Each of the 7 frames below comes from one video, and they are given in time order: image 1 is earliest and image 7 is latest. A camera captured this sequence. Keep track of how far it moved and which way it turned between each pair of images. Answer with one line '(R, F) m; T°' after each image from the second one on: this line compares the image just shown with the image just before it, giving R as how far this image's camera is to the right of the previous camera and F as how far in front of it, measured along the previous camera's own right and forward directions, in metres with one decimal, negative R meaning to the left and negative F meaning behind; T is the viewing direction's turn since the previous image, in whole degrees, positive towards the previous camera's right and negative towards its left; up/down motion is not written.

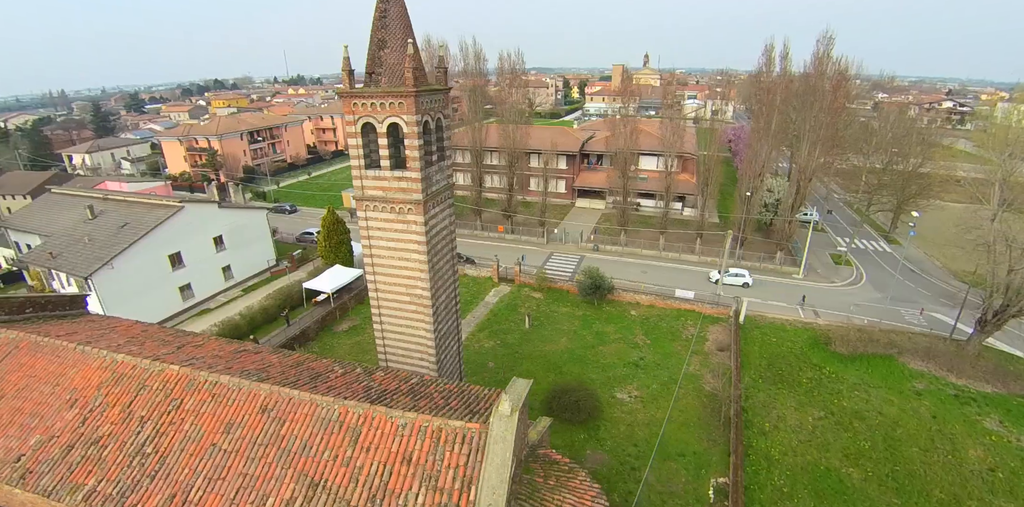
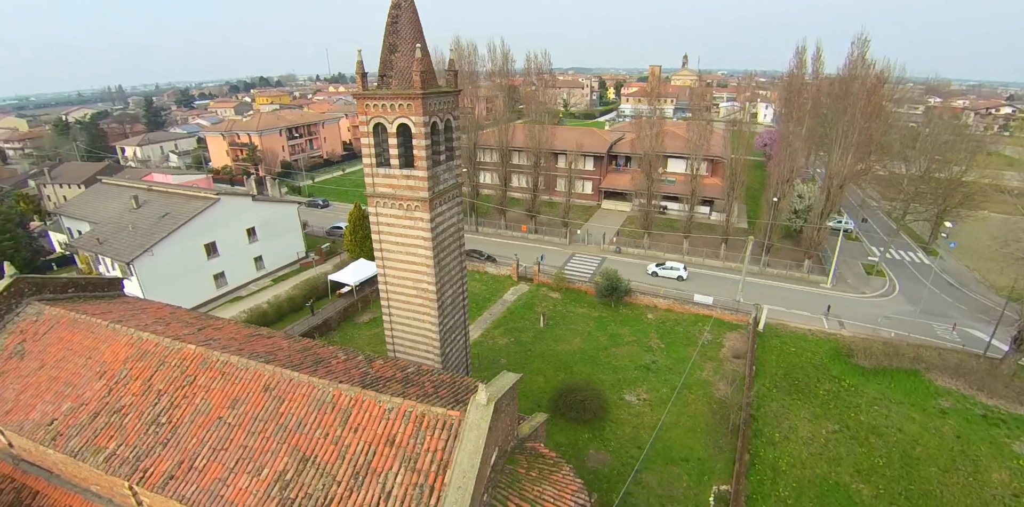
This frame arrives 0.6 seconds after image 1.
(+0.7, -0.3) m; -4°
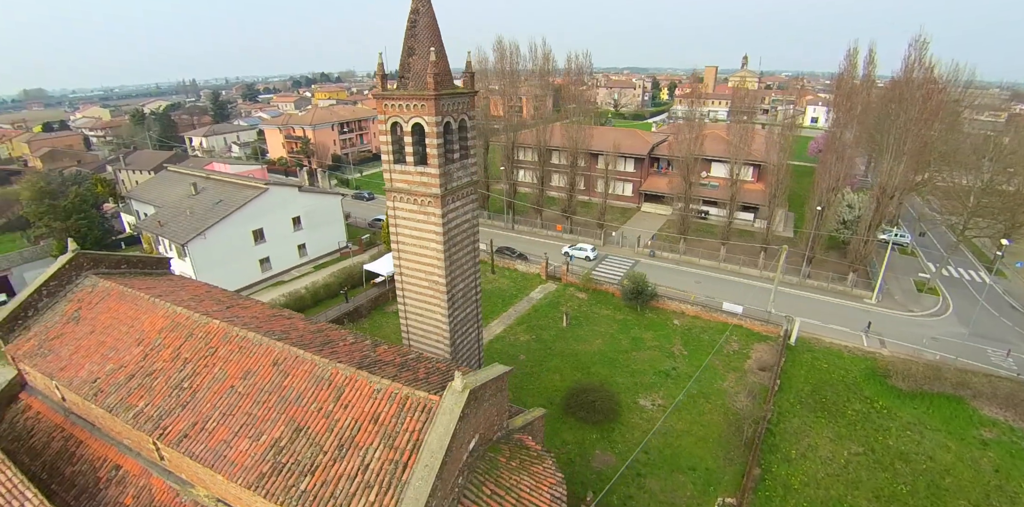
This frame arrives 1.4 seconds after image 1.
(+1.0, -0.3) m; -5°
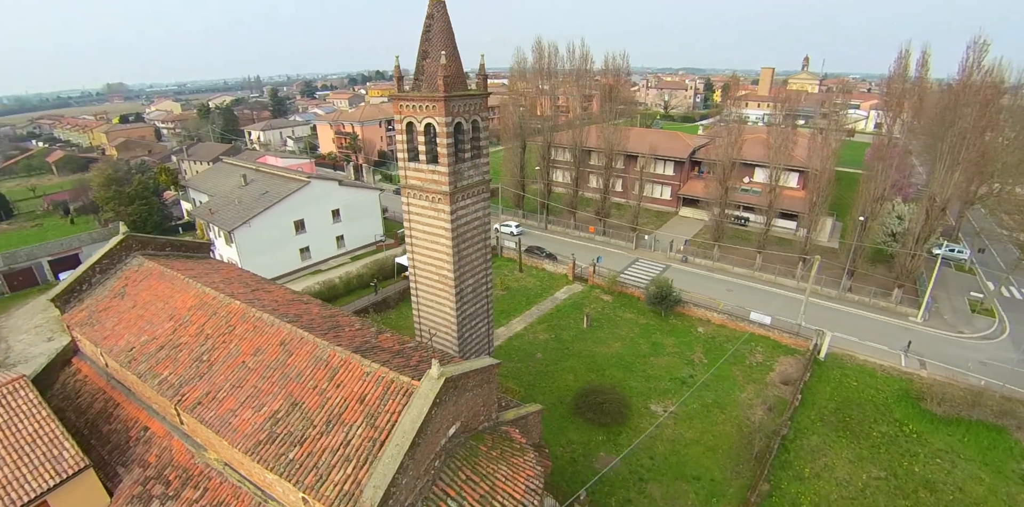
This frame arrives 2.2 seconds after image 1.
(+1.0, -0.3) m; -5°
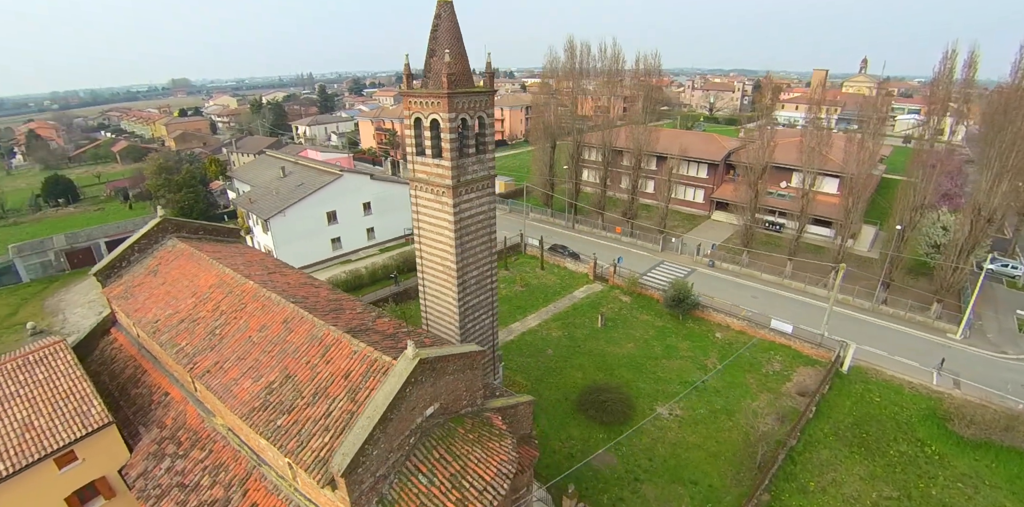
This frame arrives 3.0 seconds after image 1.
(+1.1, -0.3) m; -5°
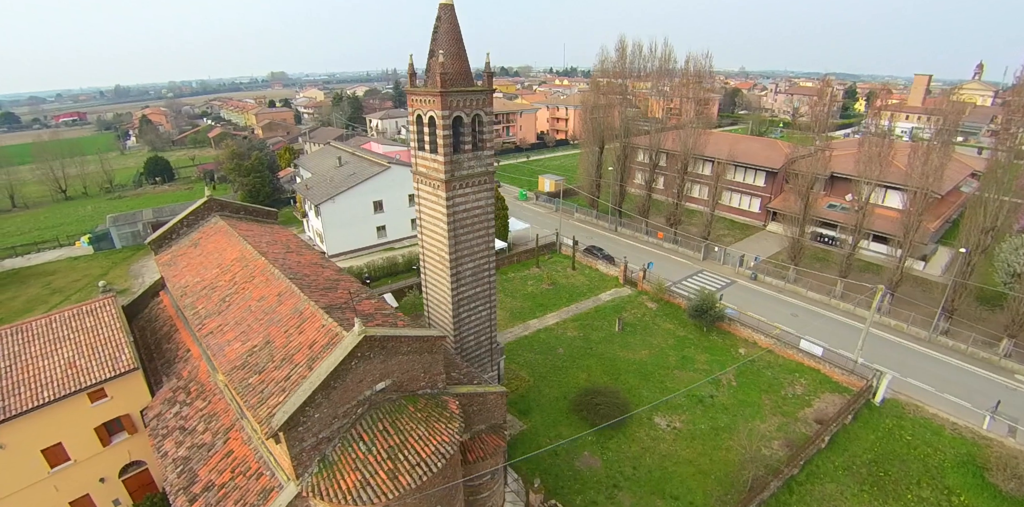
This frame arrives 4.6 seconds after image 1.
(+2.3, -0.3) m; -8°
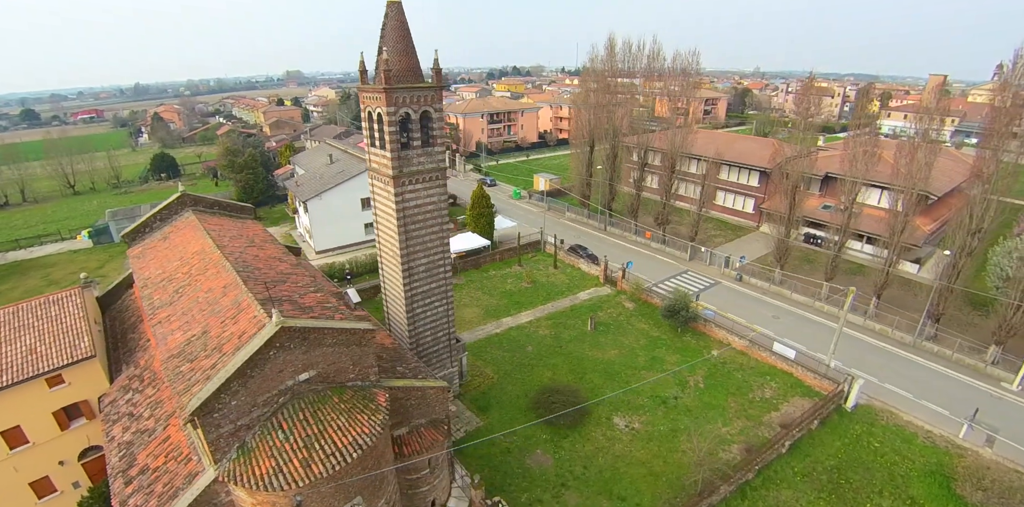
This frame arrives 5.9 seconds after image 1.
(+2.0, -0.2) m; -2°
